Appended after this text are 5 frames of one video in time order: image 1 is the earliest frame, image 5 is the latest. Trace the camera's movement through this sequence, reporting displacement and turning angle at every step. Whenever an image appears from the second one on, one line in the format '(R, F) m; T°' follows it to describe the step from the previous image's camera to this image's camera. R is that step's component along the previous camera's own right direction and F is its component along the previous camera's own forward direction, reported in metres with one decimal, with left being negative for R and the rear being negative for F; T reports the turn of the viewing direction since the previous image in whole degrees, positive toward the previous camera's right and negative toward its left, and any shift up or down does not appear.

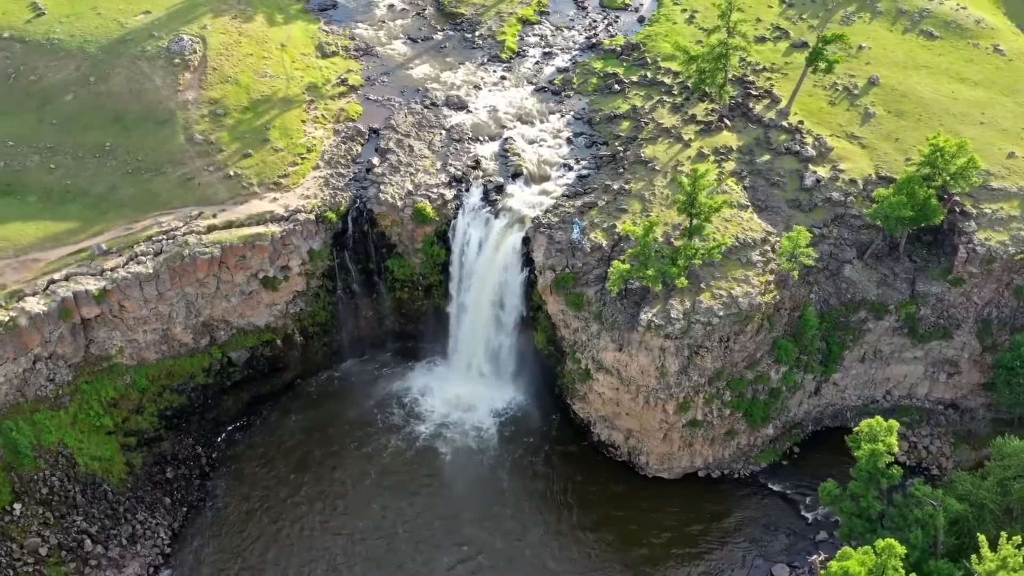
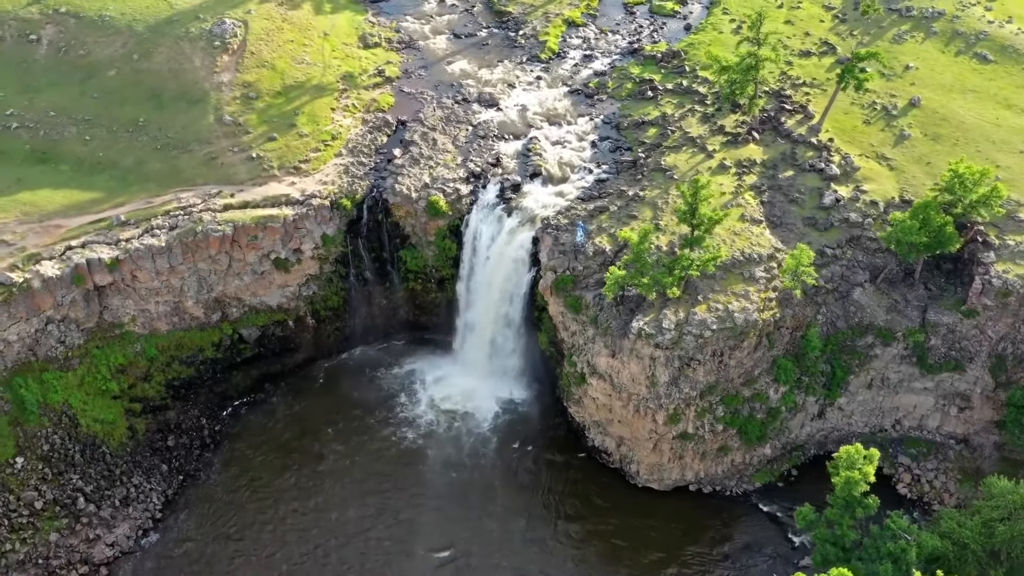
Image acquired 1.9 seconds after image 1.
(+2.2, +0.2) m; -3°
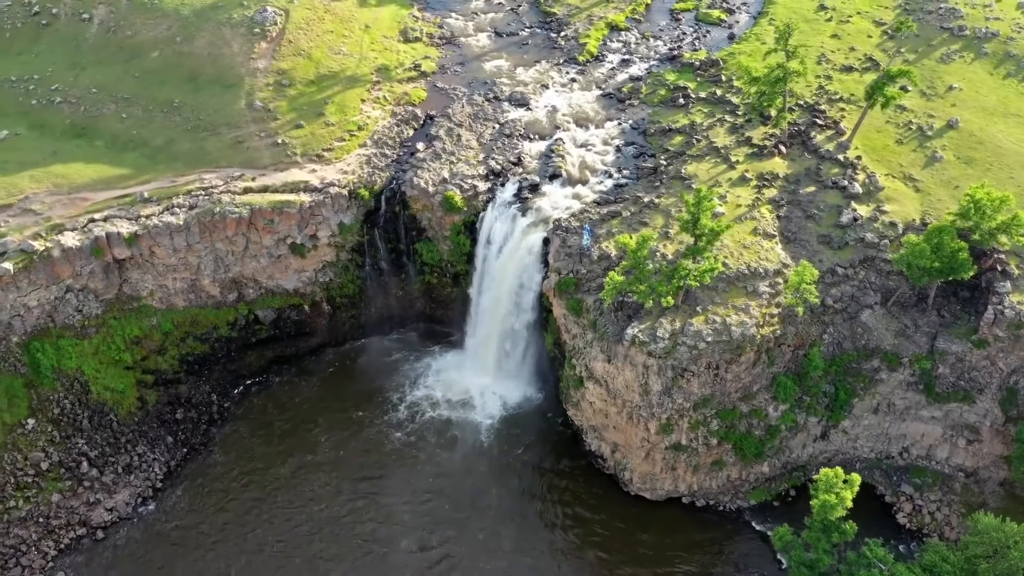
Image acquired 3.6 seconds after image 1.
(+1.9, 0.0) m; -3°
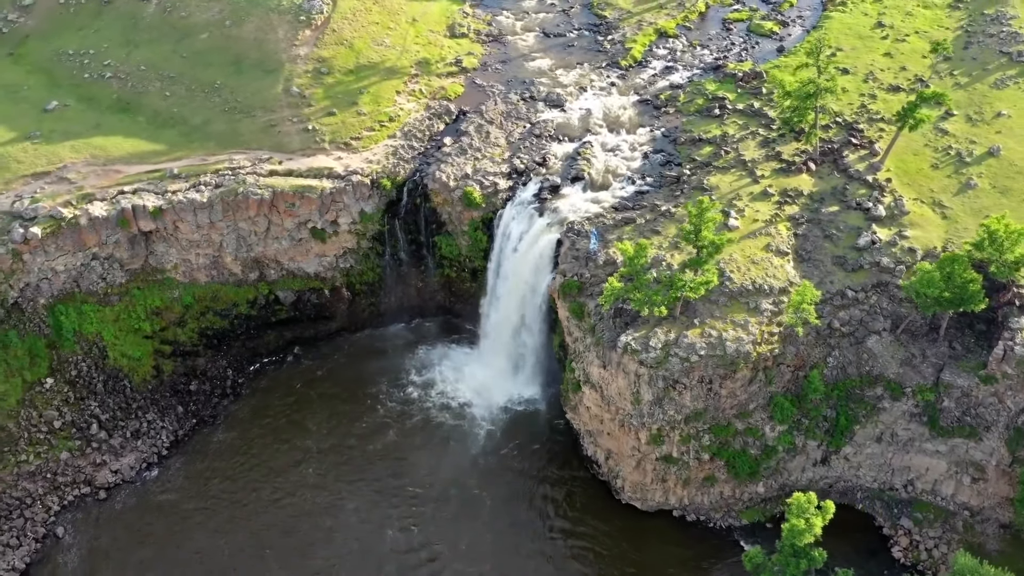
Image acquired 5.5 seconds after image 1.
(+2.1, -0.2) m; -3°
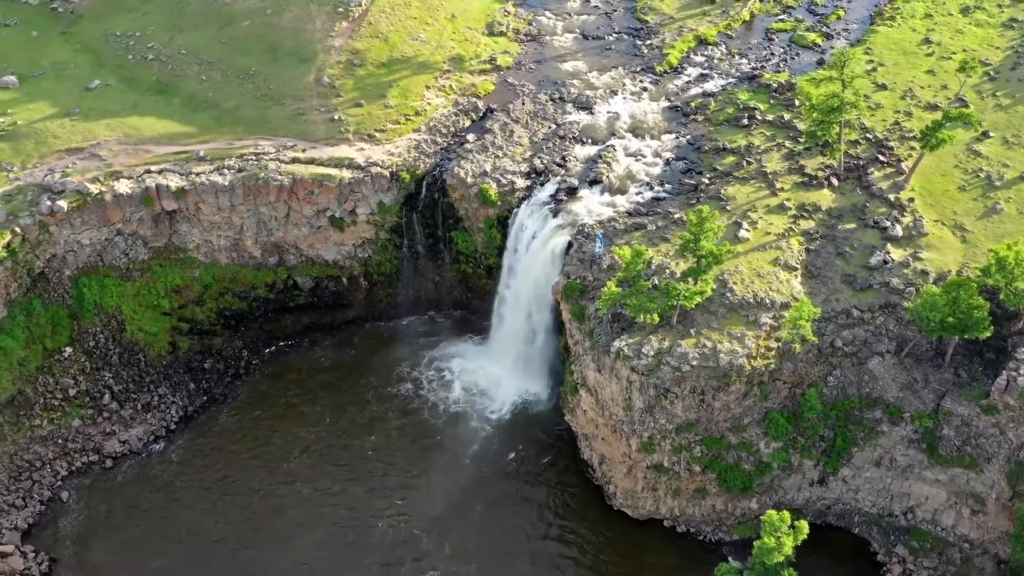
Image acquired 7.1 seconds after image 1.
(+1.8, -0.3) m; -3°
